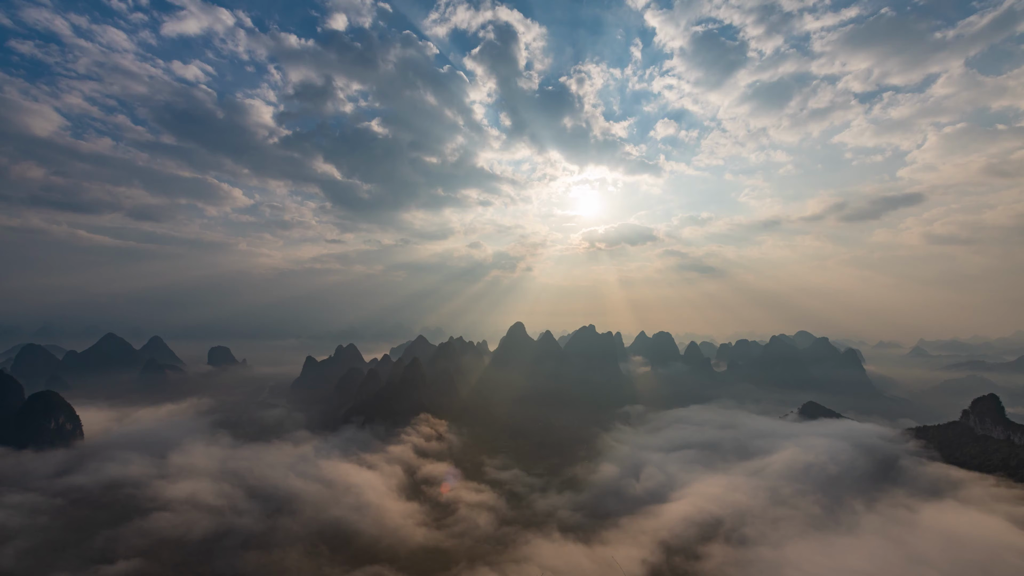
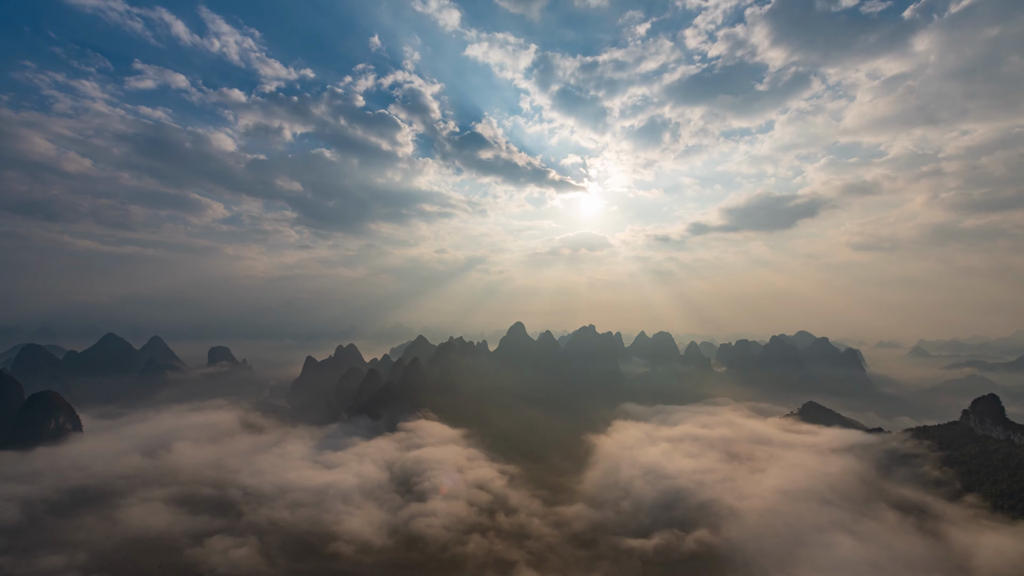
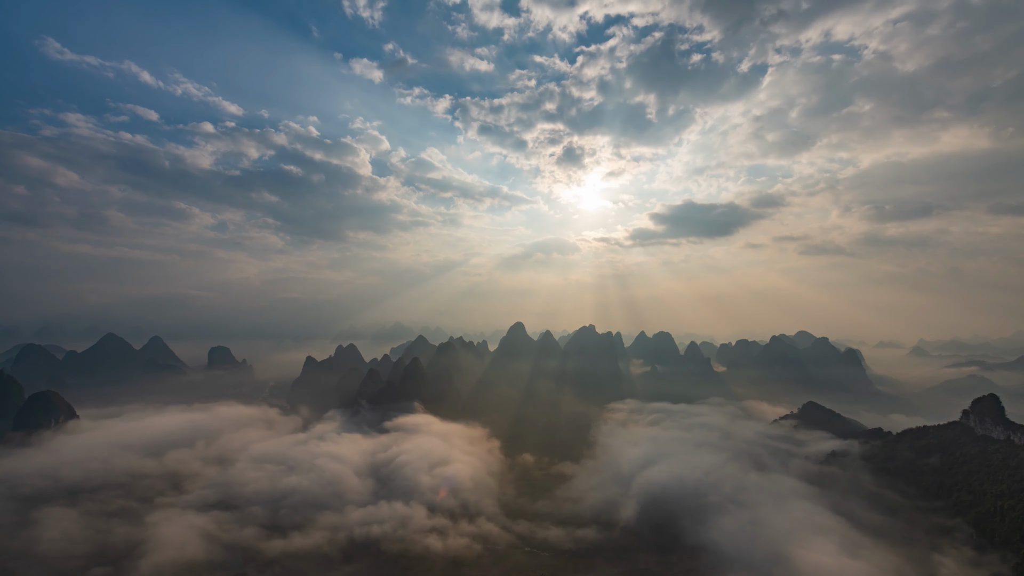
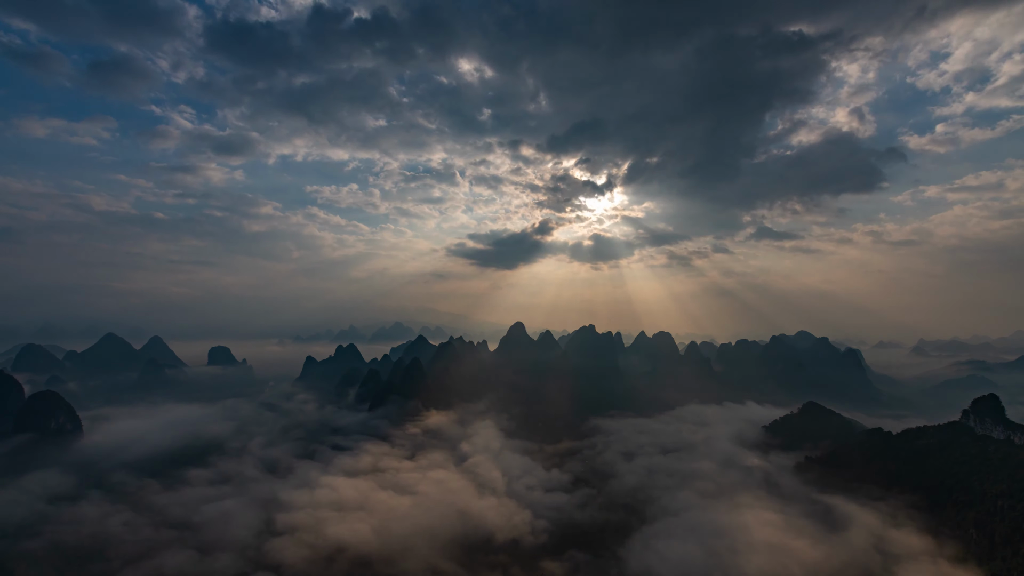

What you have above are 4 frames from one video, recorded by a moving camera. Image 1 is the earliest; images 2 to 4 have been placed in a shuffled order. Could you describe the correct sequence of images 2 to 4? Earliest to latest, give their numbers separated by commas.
2, 3, 4
